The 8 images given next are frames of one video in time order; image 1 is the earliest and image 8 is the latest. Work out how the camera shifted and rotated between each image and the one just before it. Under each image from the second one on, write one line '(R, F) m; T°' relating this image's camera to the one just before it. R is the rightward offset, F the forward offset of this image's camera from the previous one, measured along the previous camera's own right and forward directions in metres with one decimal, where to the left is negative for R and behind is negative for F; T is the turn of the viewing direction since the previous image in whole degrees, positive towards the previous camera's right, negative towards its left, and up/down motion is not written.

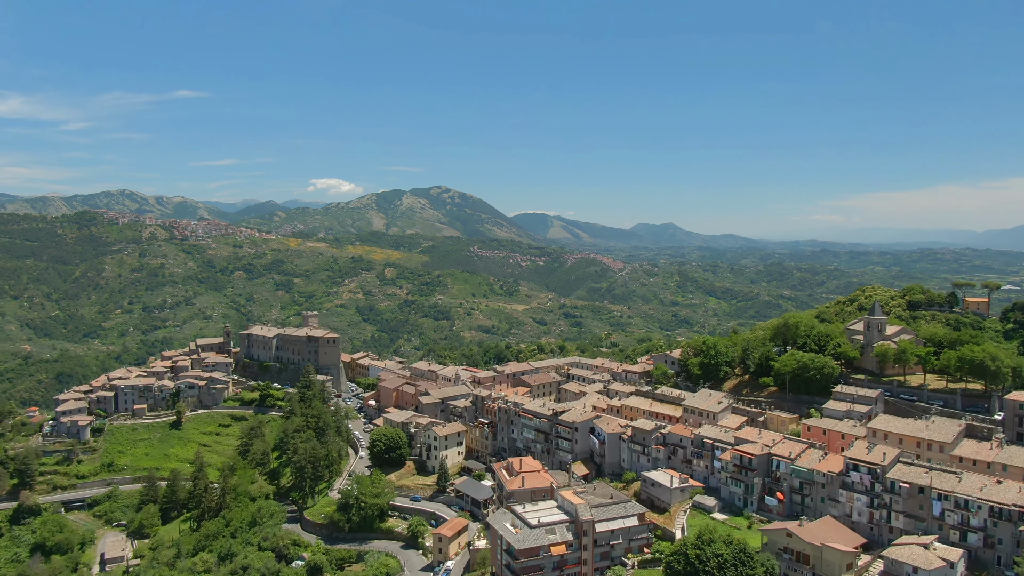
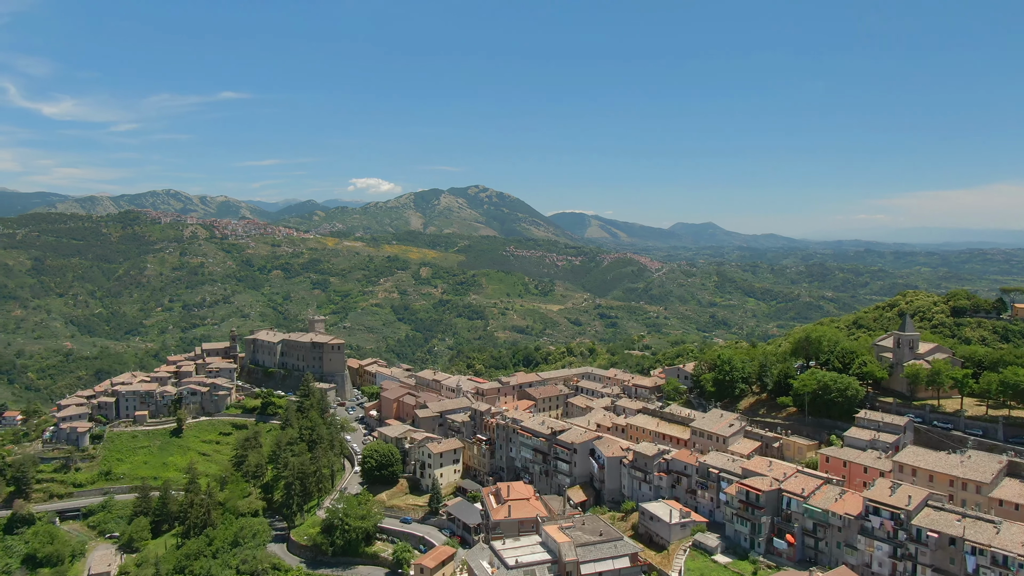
(+2.2, +2.7) m; -3°
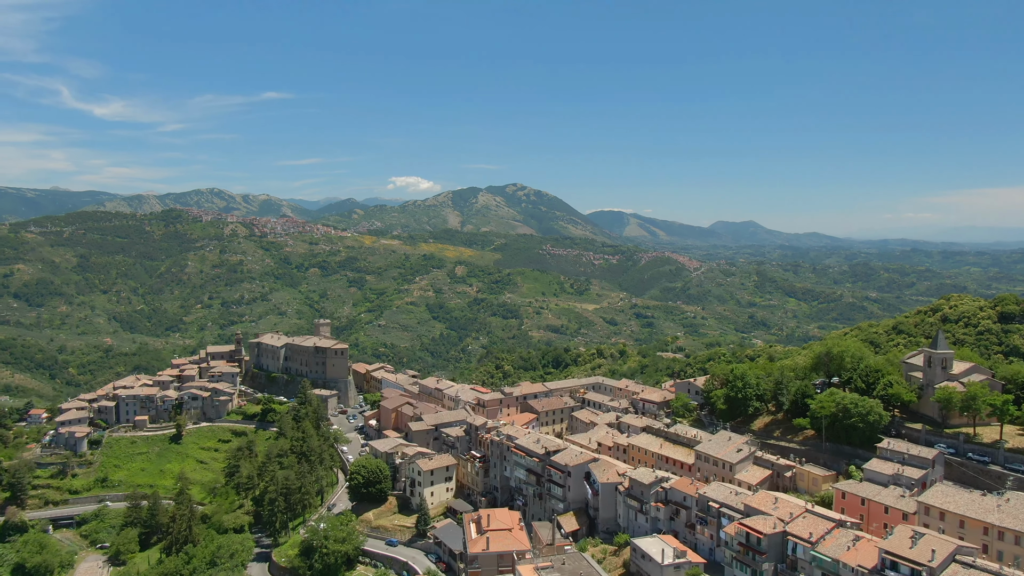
(+2.4, +2.7) m; -3°
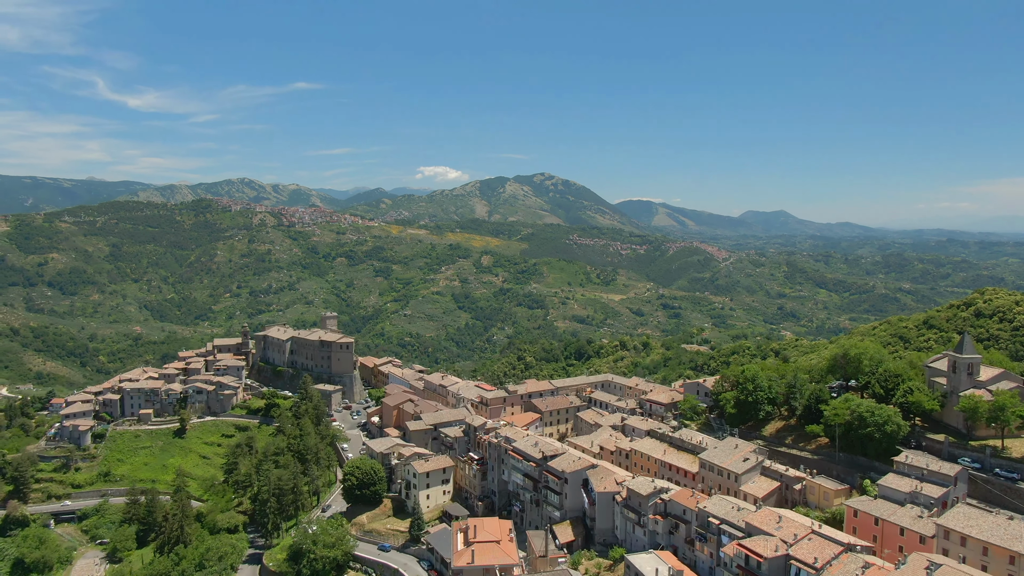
(+1.6, +1.8) m; -2°
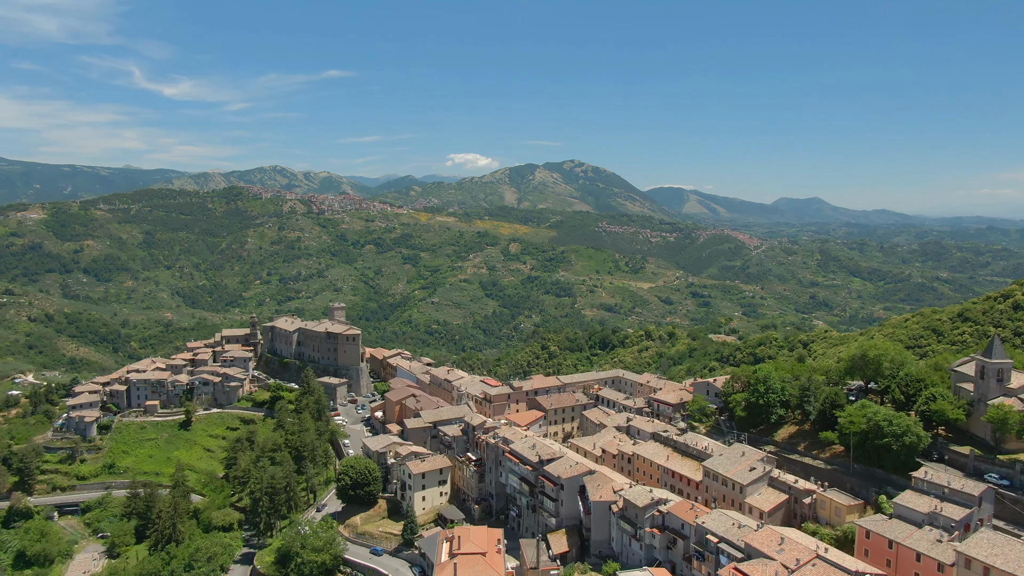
(+1.6, +1.8) m; -2°
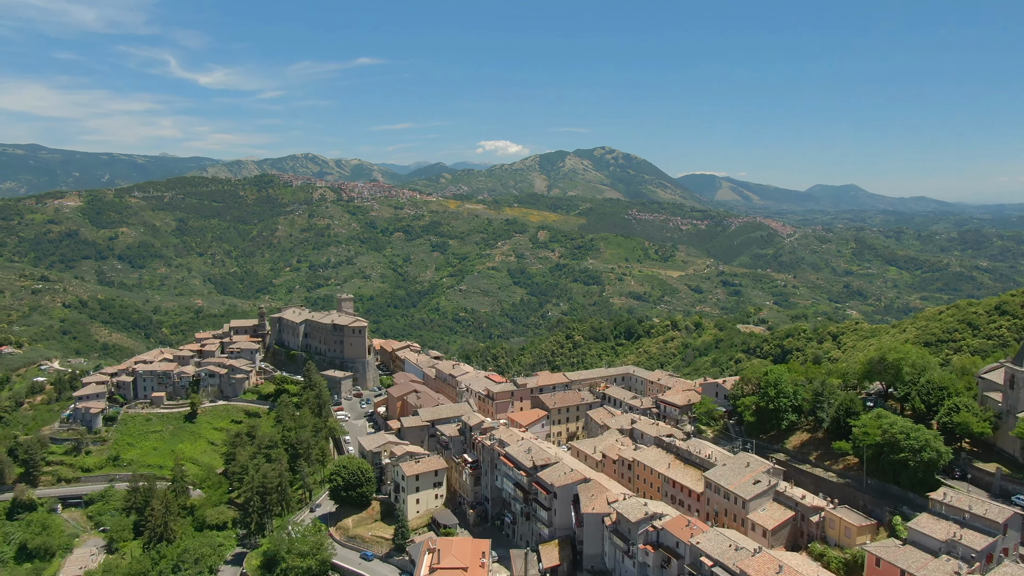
(+1.7, +1.8) m; -2°
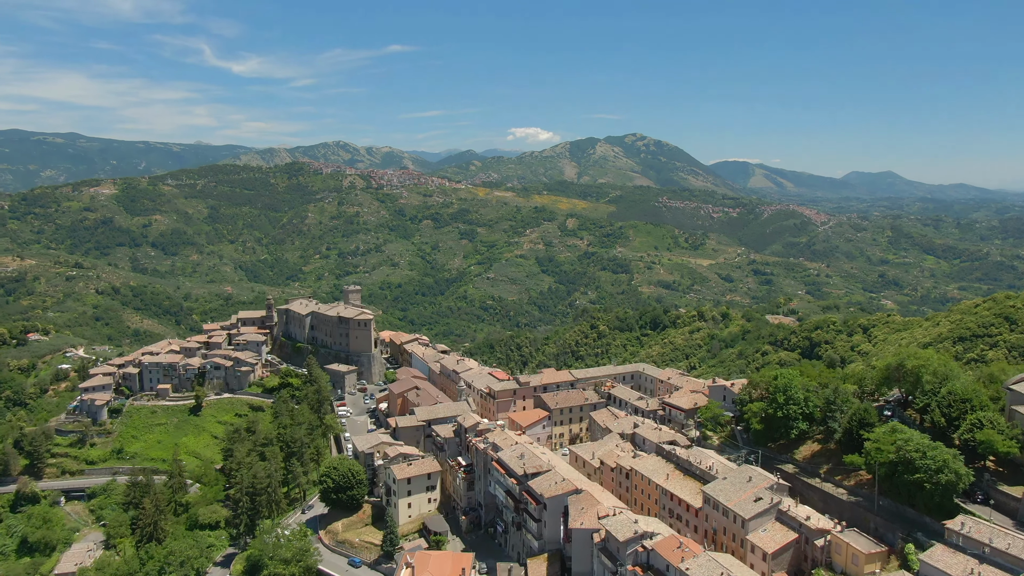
(+1.8, +1.8) m; -2°
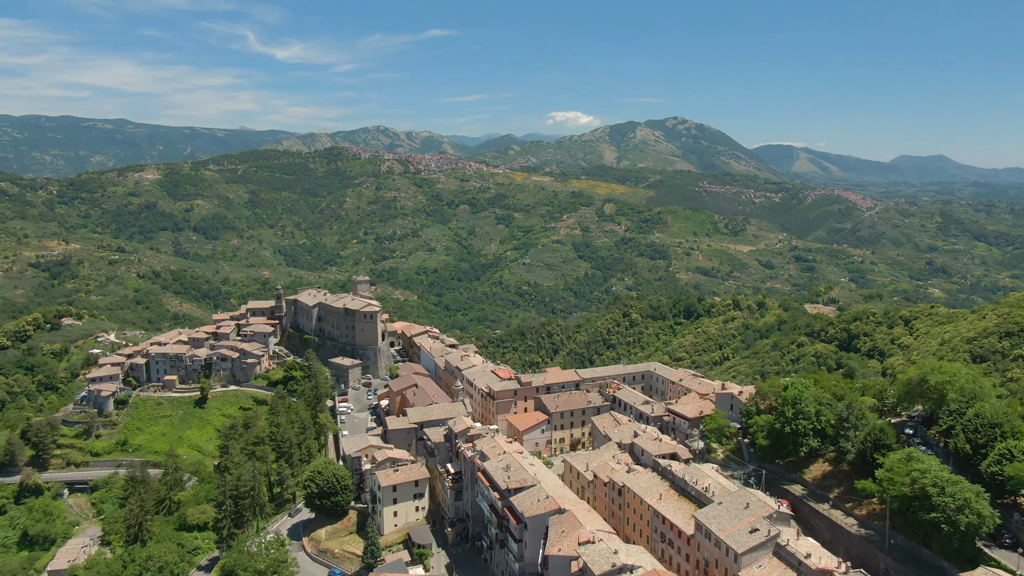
(+2.4, +2.3) m; -3°
